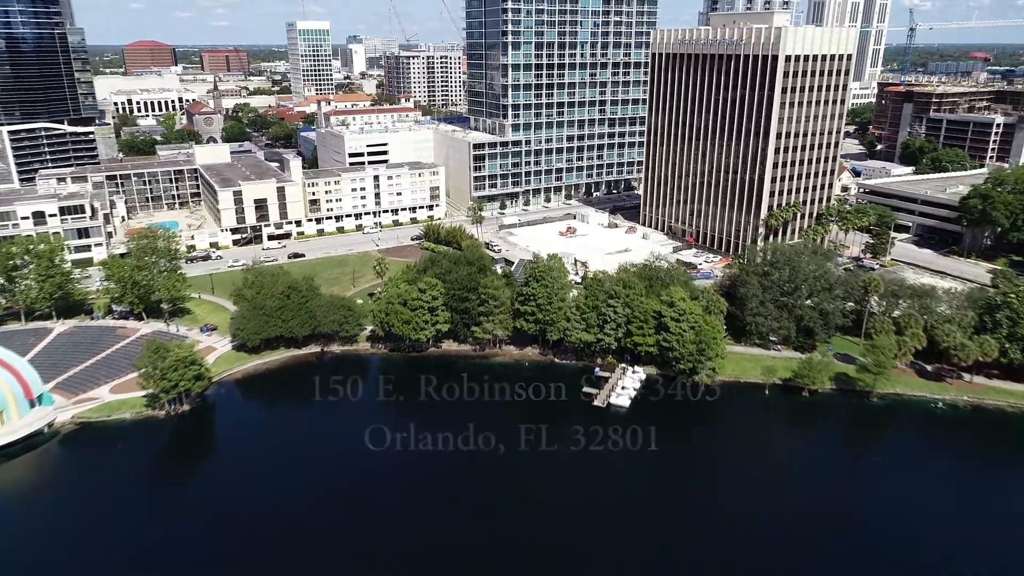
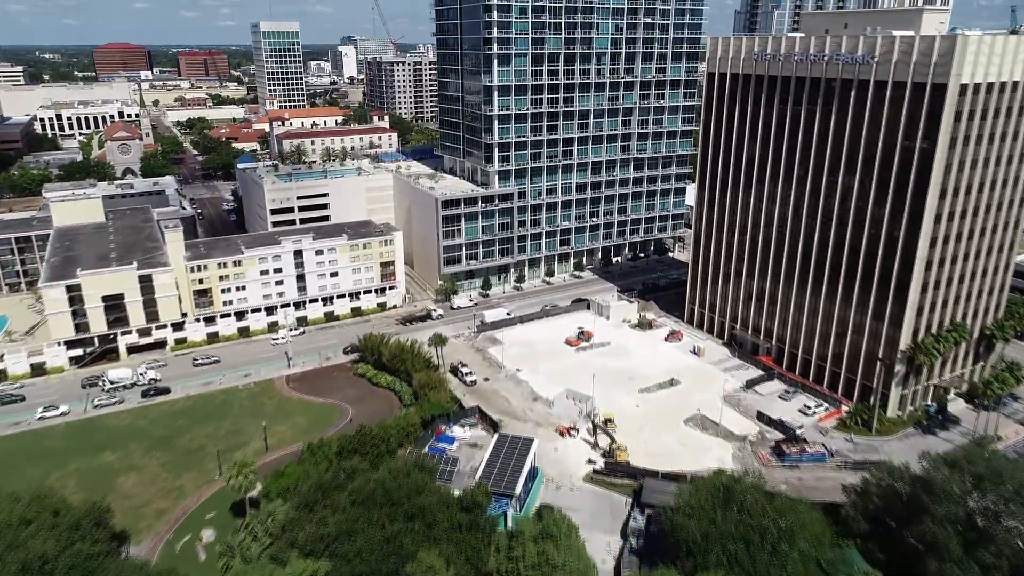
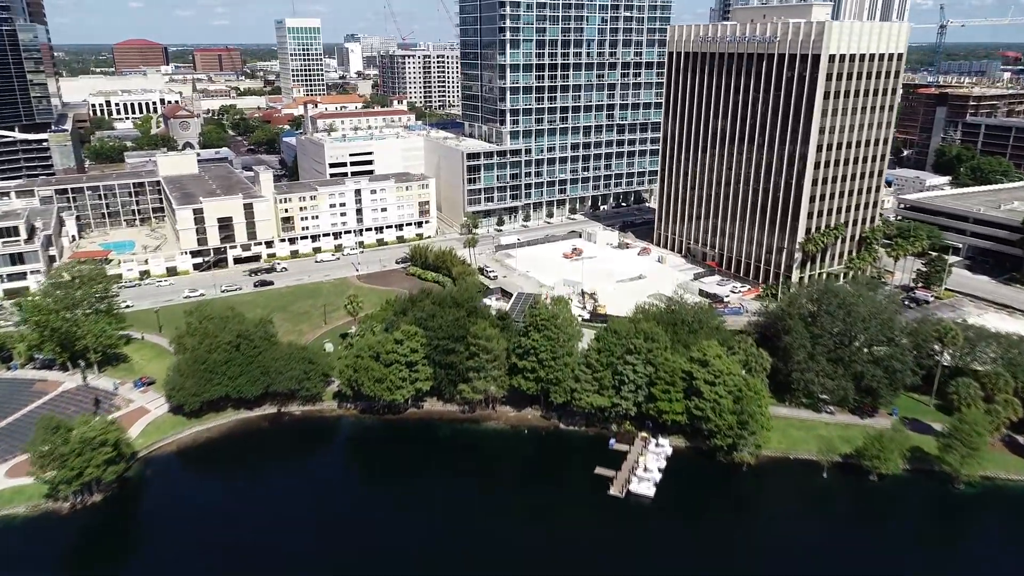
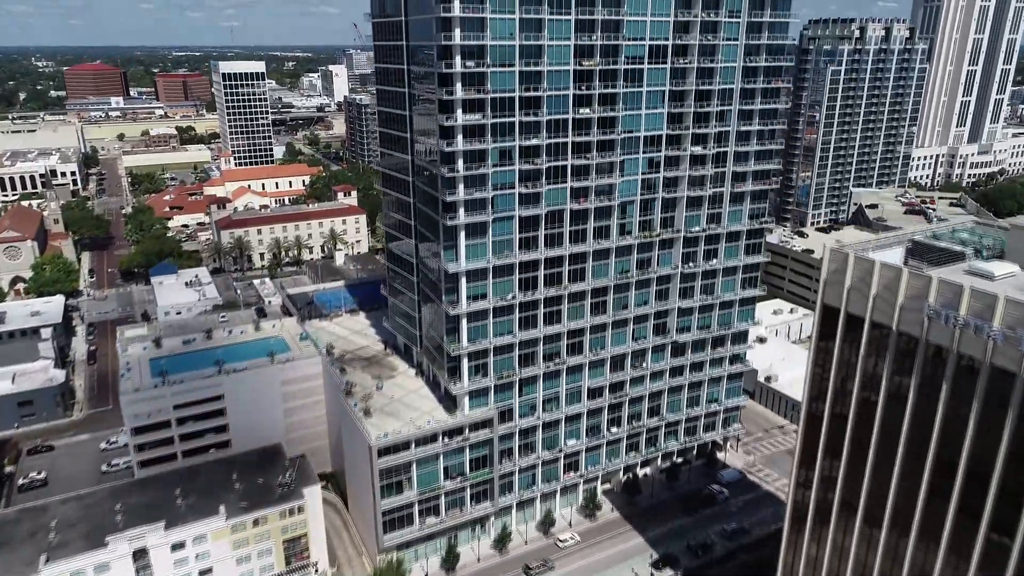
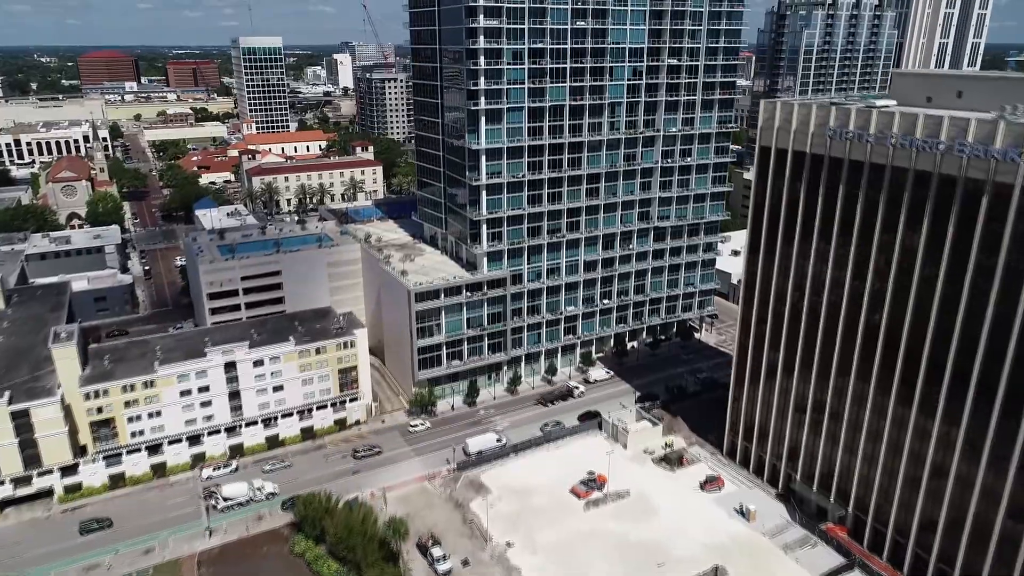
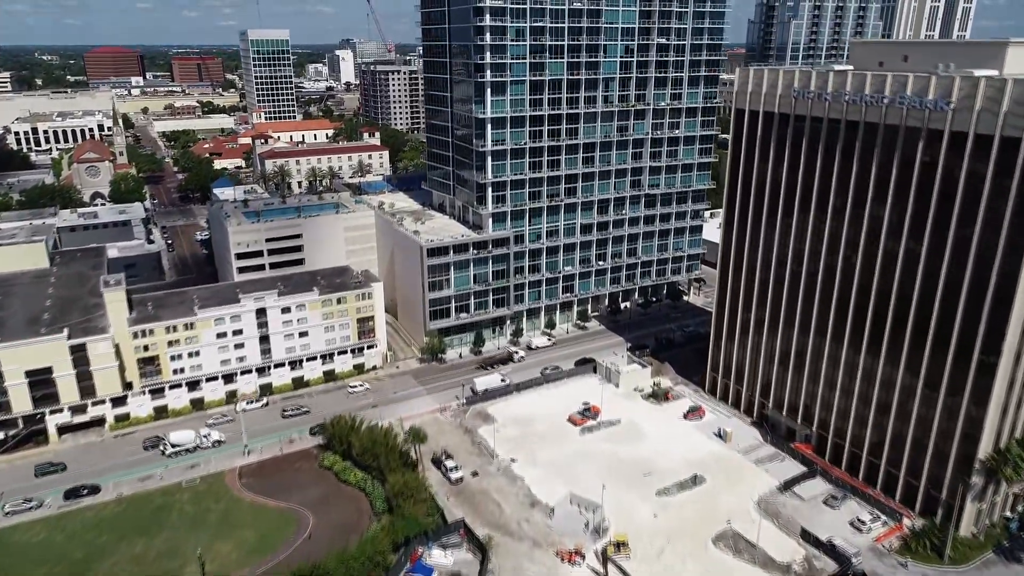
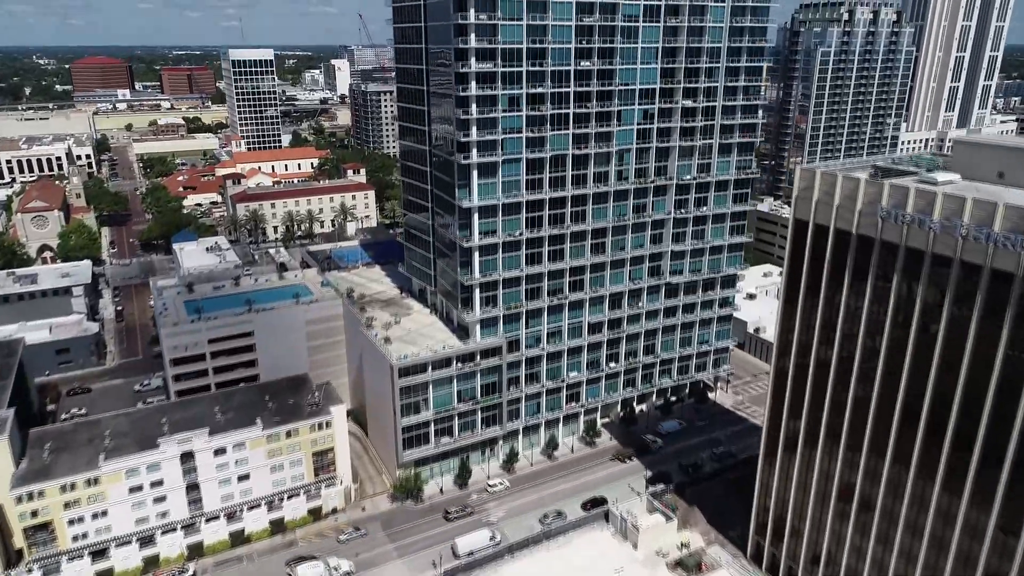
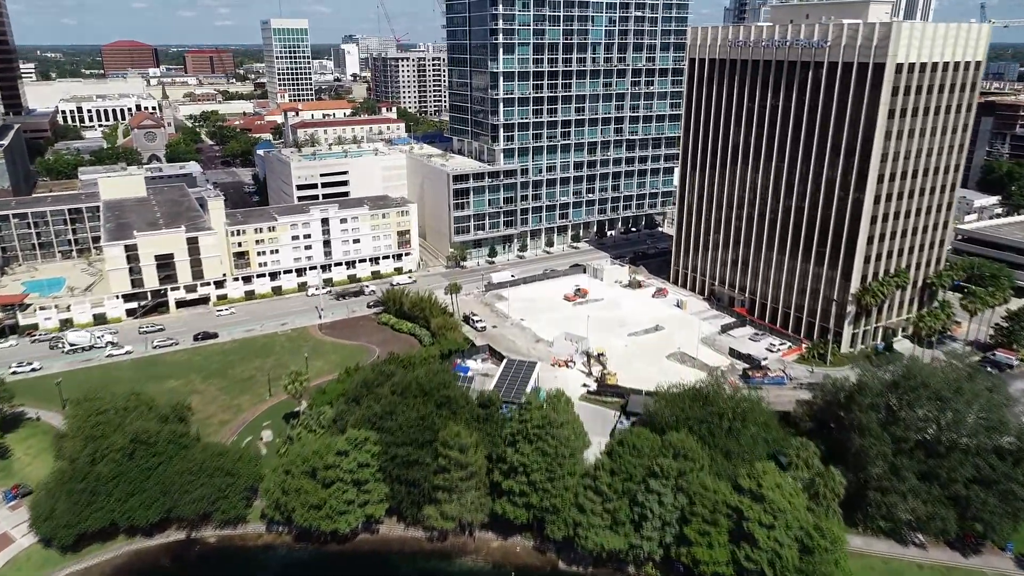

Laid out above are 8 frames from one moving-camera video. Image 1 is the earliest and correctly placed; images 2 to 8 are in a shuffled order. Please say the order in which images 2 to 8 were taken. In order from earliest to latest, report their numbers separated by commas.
3, 8, 2, 6, 5, 7, 4
